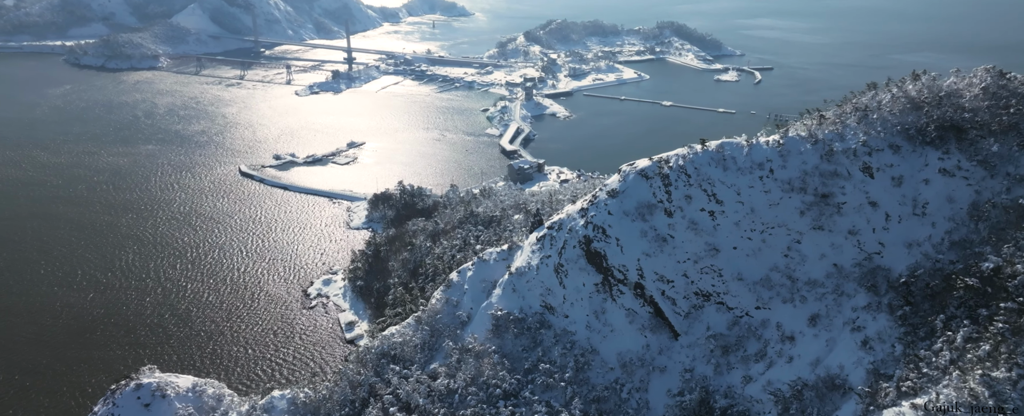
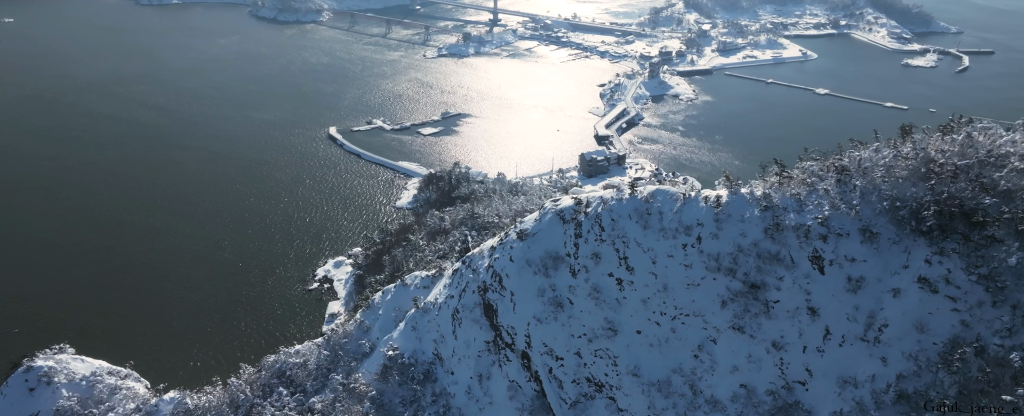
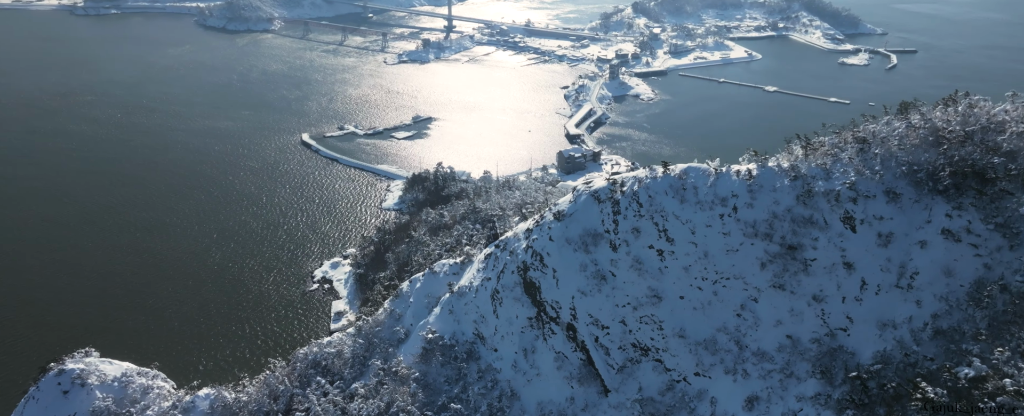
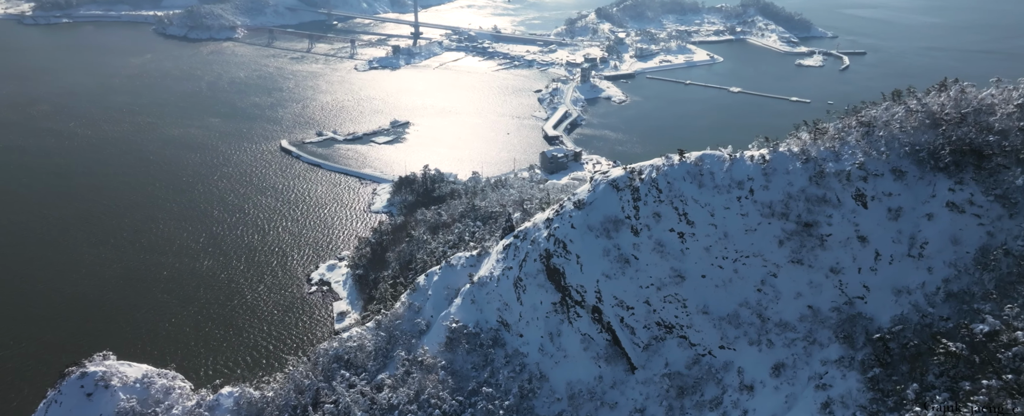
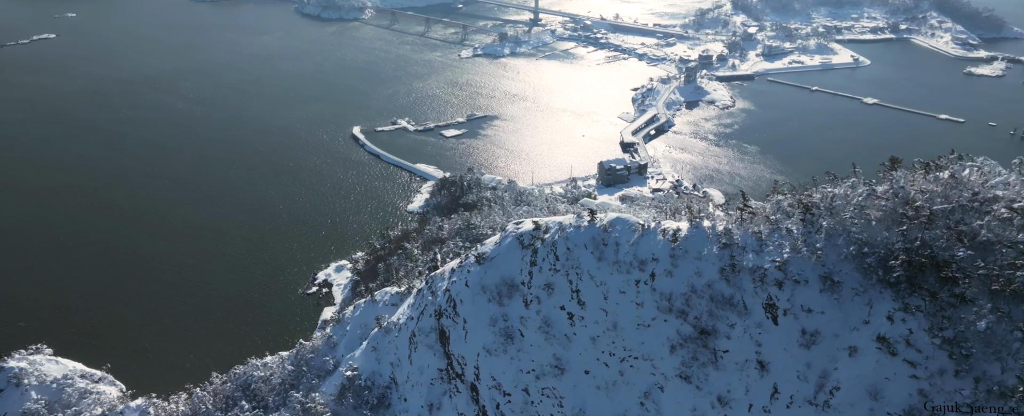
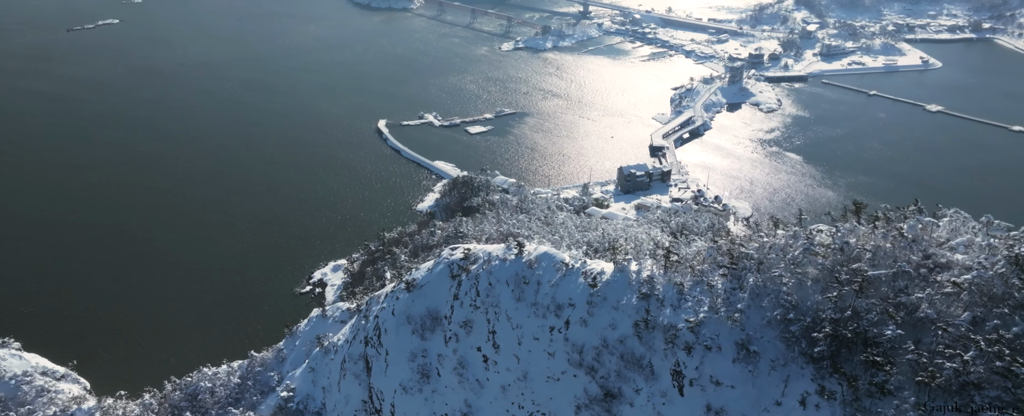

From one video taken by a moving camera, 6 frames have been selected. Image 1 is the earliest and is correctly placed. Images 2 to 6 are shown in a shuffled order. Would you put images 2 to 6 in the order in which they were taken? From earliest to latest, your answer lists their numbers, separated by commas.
4, 3, 2, 5, 6
